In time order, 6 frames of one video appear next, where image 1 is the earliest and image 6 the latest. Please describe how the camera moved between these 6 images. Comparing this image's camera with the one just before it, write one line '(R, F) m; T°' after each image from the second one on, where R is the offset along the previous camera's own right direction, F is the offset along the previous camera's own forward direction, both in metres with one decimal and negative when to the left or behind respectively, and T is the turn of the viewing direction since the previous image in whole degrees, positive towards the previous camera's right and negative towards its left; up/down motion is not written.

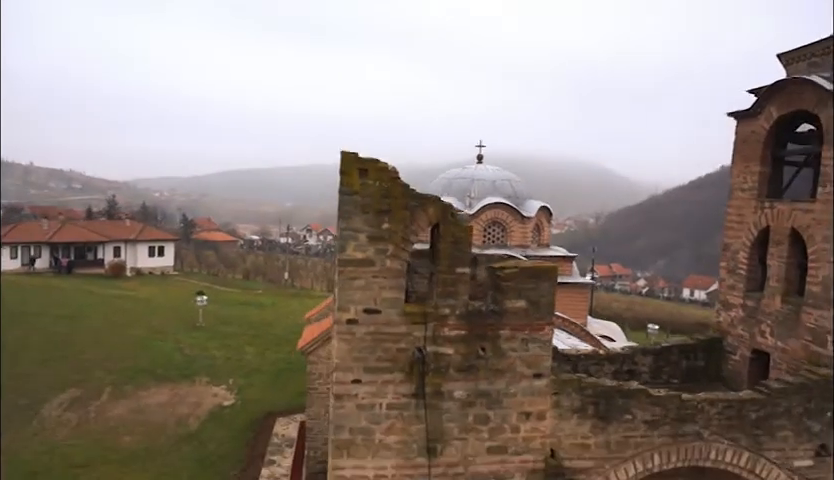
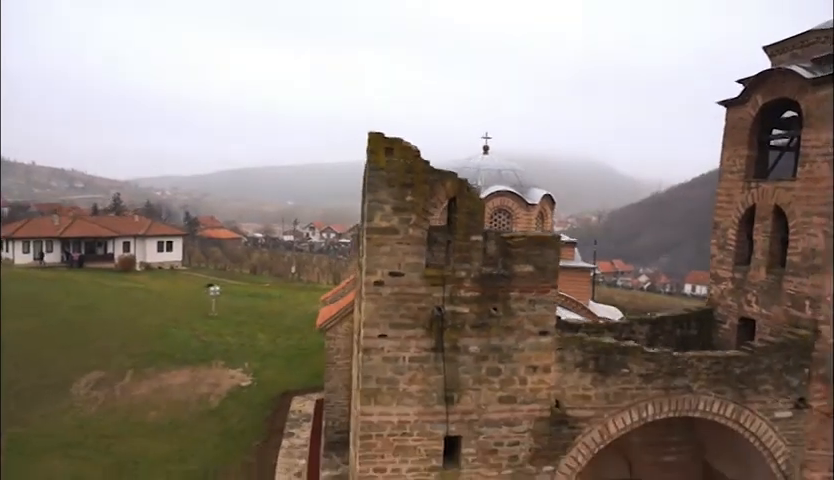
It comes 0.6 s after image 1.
(-0.2, -0.9) m; 0°
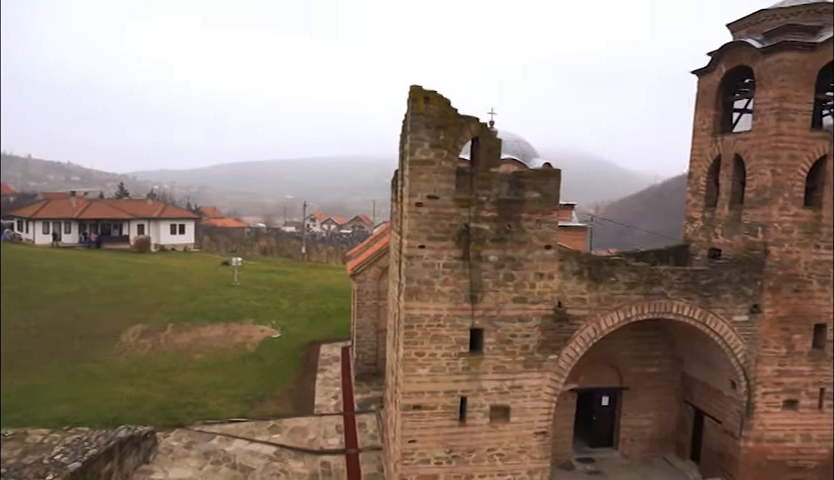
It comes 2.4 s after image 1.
(-0.6, -2.3) m; 0°
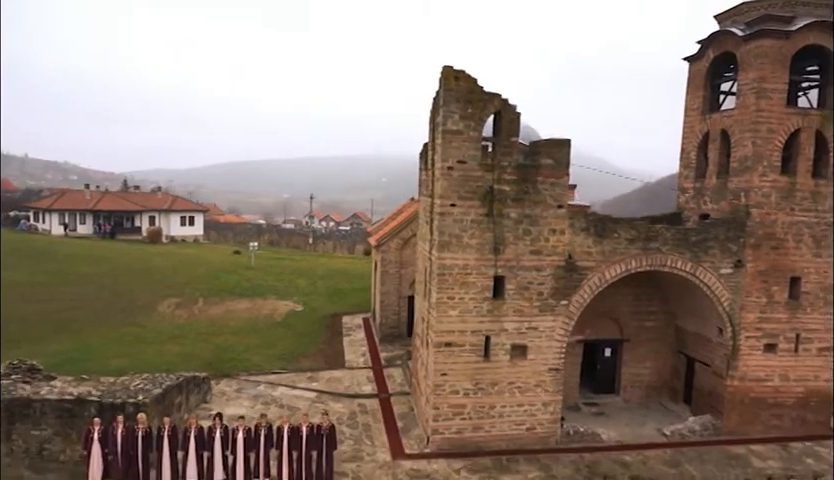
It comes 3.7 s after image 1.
(-0.7, -1.8) m; 0°
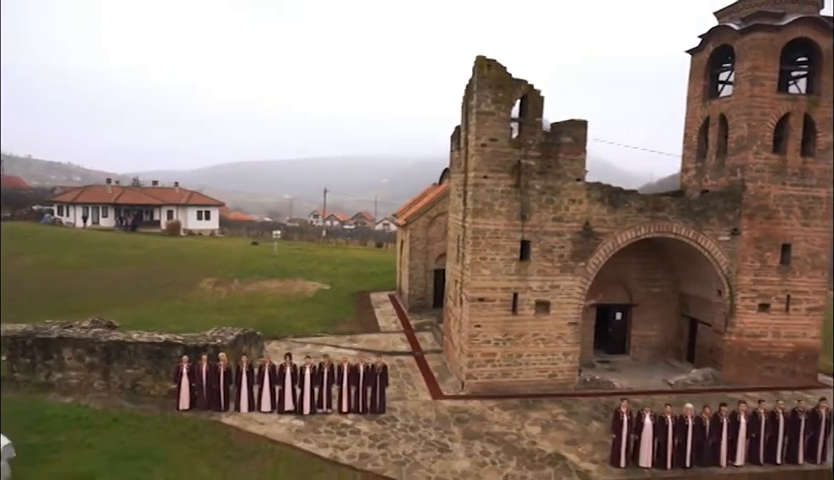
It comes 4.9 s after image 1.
(-0.8, -1.8) m; 0°
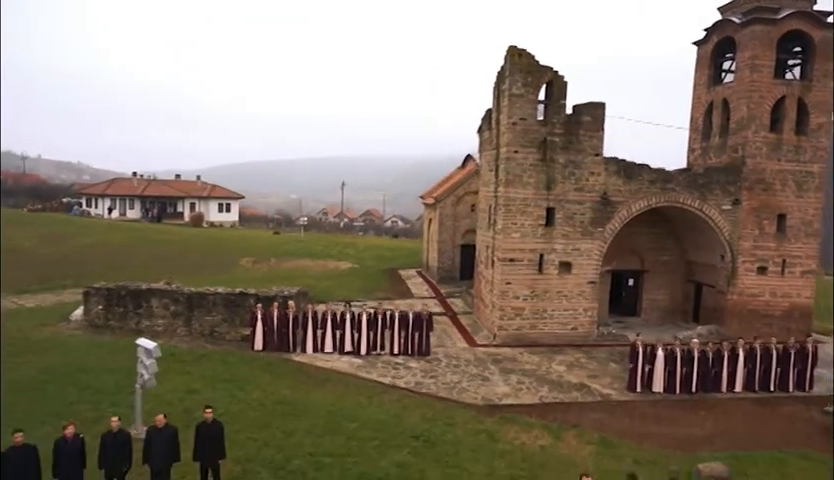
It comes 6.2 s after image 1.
(-0.9, -2.0) m; 0°
